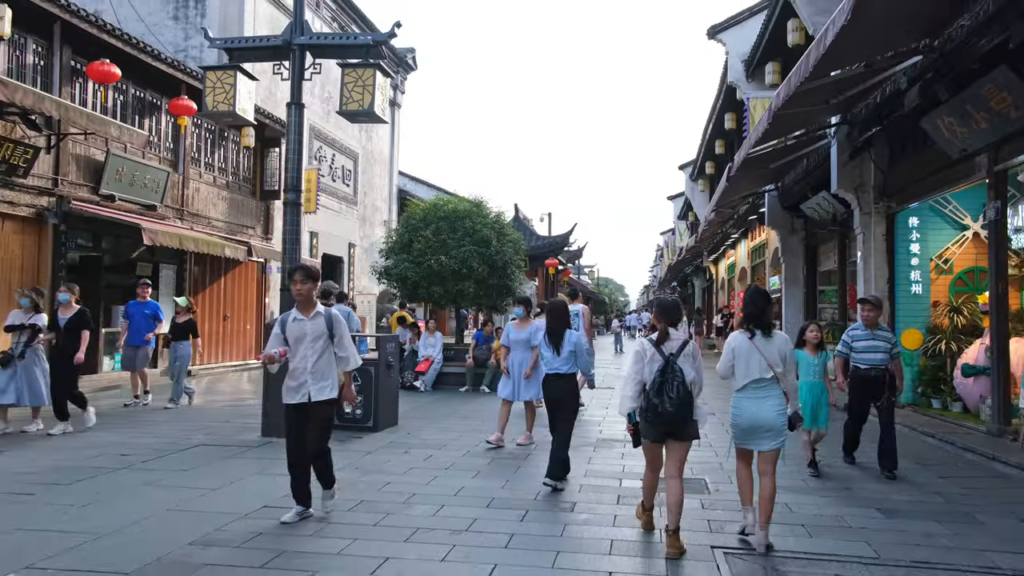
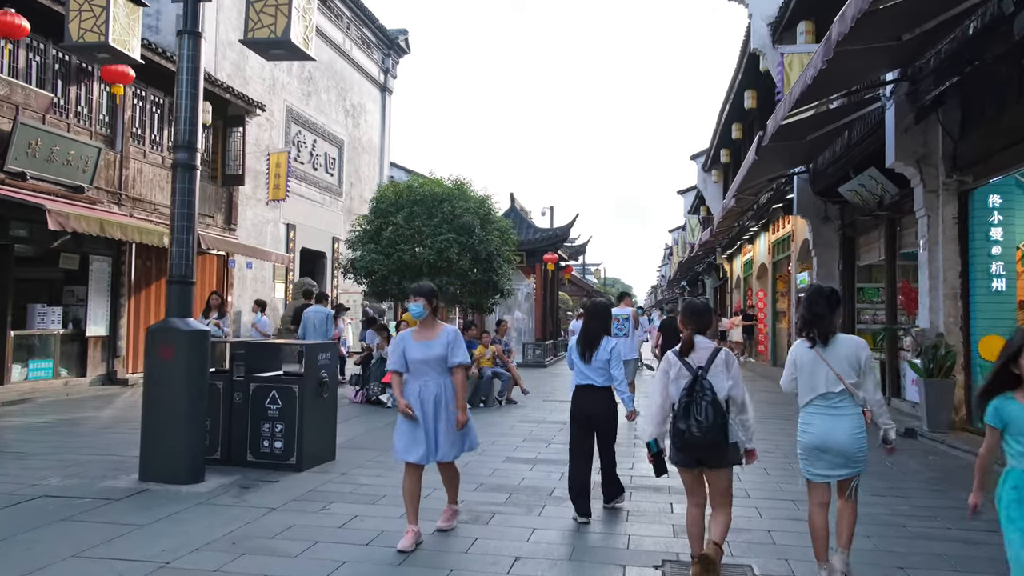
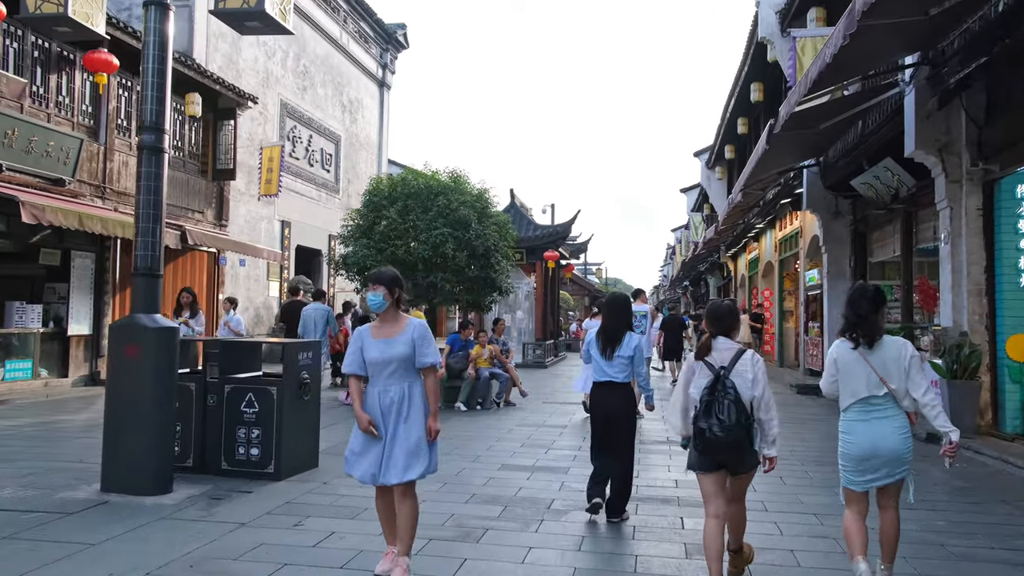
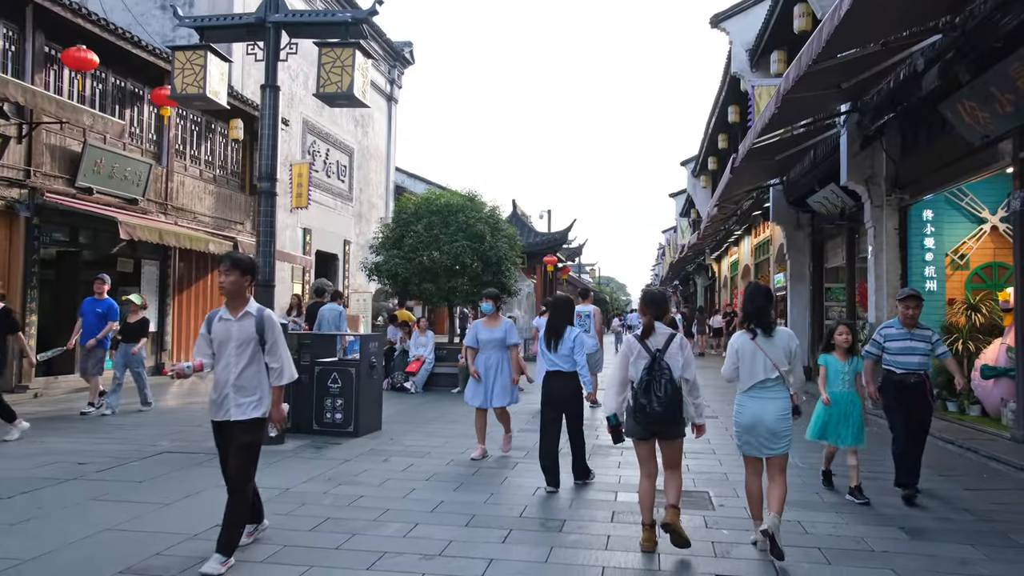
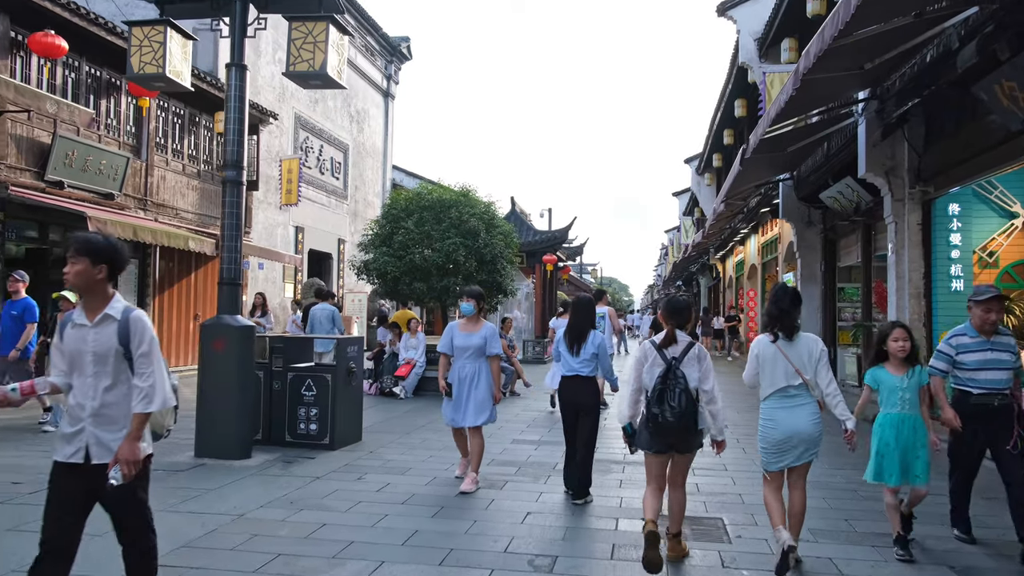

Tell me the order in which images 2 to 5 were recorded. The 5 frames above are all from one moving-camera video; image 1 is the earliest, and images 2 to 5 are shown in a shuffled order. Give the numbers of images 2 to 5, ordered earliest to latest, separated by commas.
4, 5, 2, 3
